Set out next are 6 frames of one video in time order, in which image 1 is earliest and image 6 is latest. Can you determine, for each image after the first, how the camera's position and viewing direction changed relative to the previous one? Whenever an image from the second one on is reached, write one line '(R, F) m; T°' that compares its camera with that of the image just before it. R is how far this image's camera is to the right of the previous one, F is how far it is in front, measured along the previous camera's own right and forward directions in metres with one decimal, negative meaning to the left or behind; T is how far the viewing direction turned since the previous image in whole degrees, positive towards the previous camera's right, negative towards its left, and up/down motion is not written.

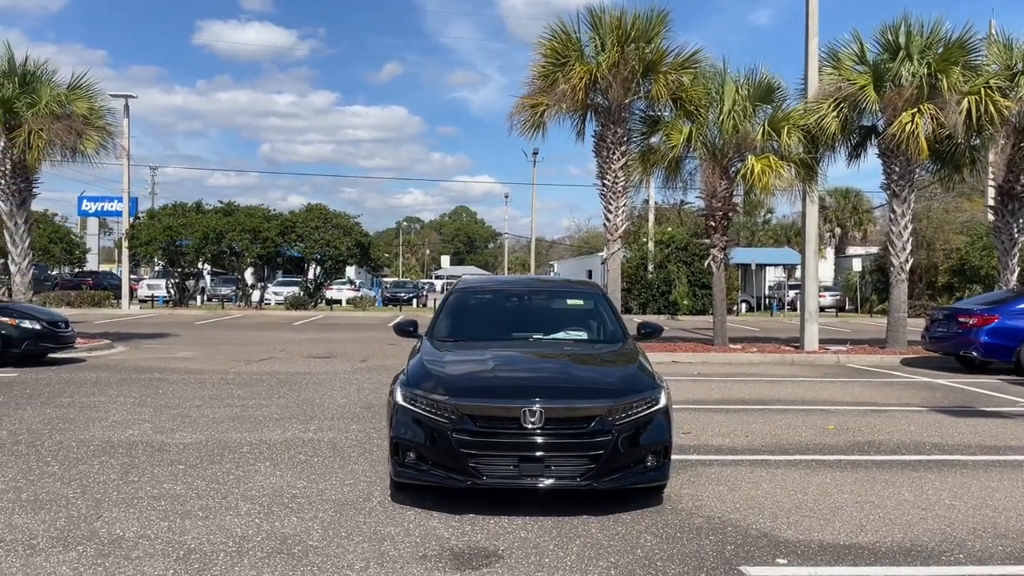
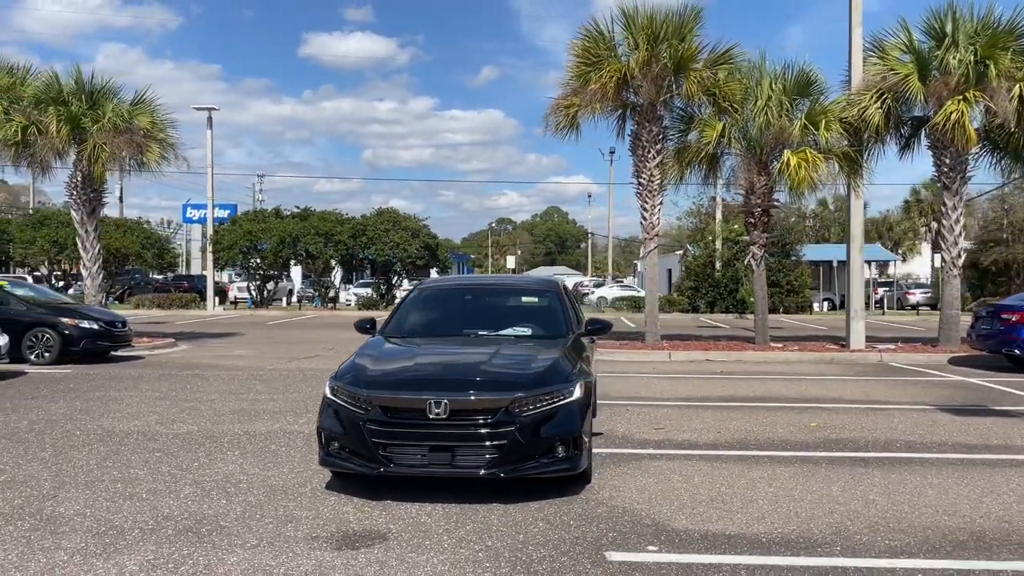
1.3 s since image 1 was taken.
(+1.2, -0.2) m; -6°
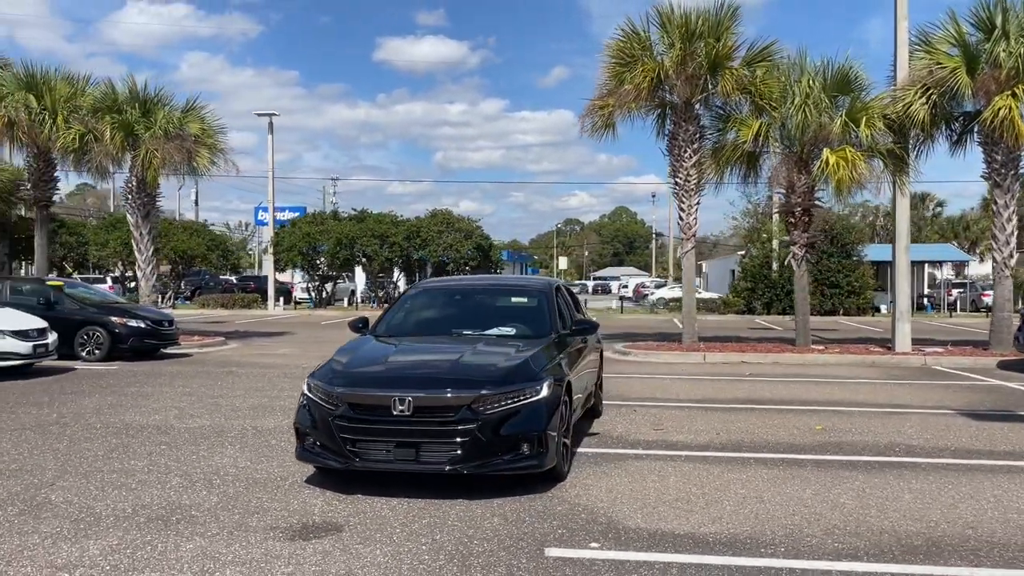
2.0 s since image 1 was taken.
(+0.7, -0.1) m; -5°
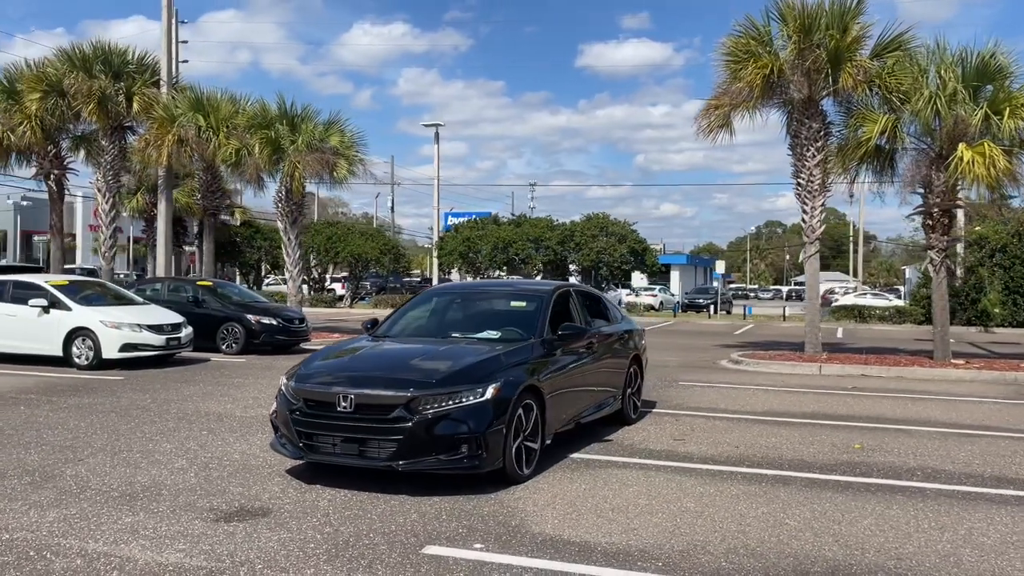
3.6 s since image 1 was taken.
(+1.7, +0.1) m; -13°
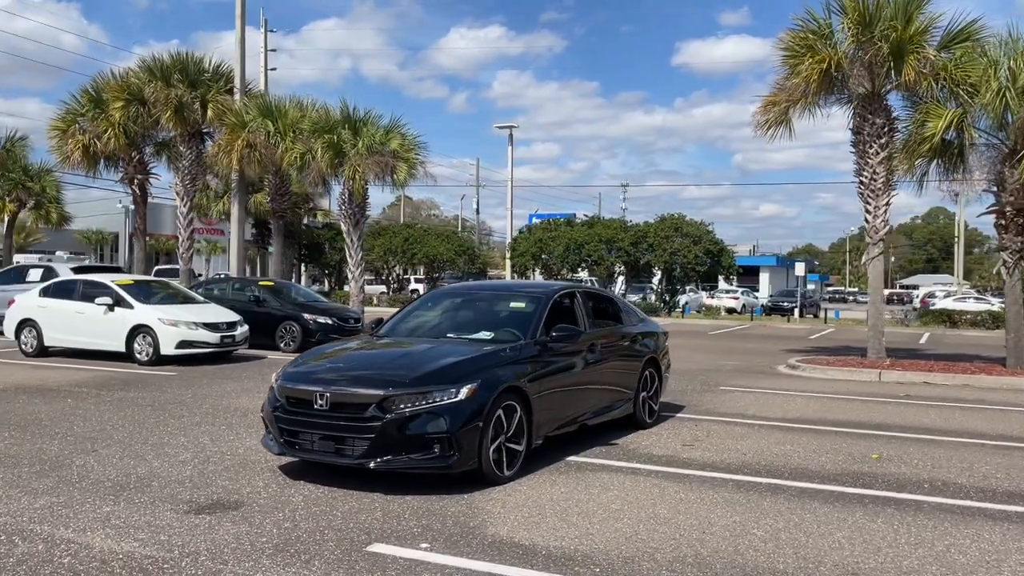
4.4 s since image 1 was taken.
(+0.8, +0.1) m; -6°
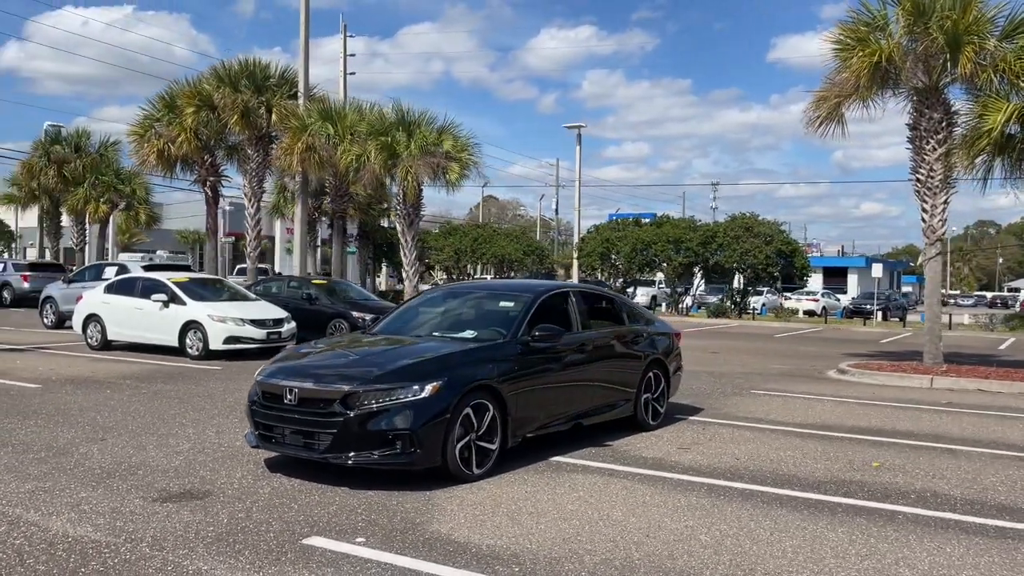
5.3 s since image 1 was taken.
(+0.8, 0.0) m; -6°
